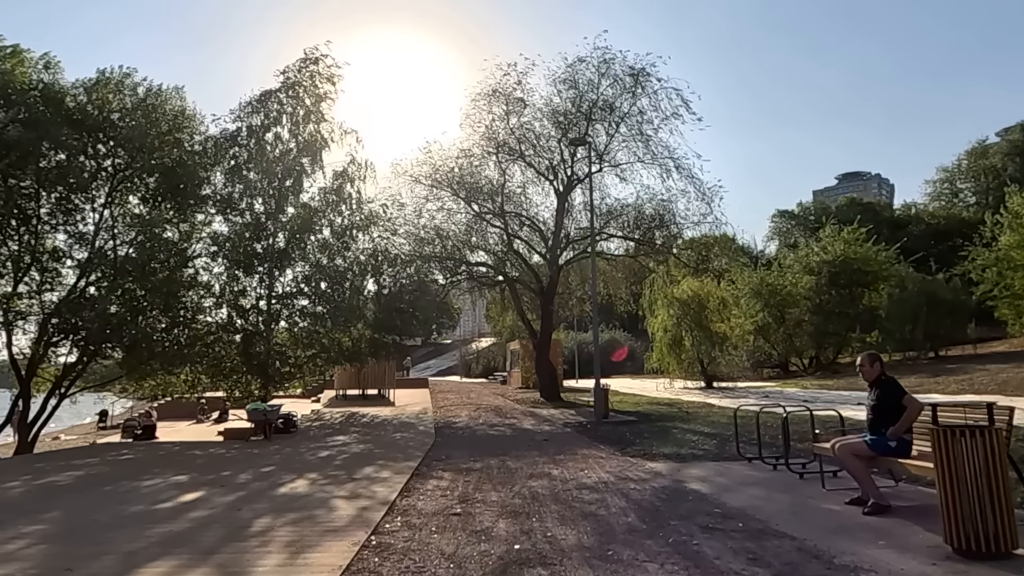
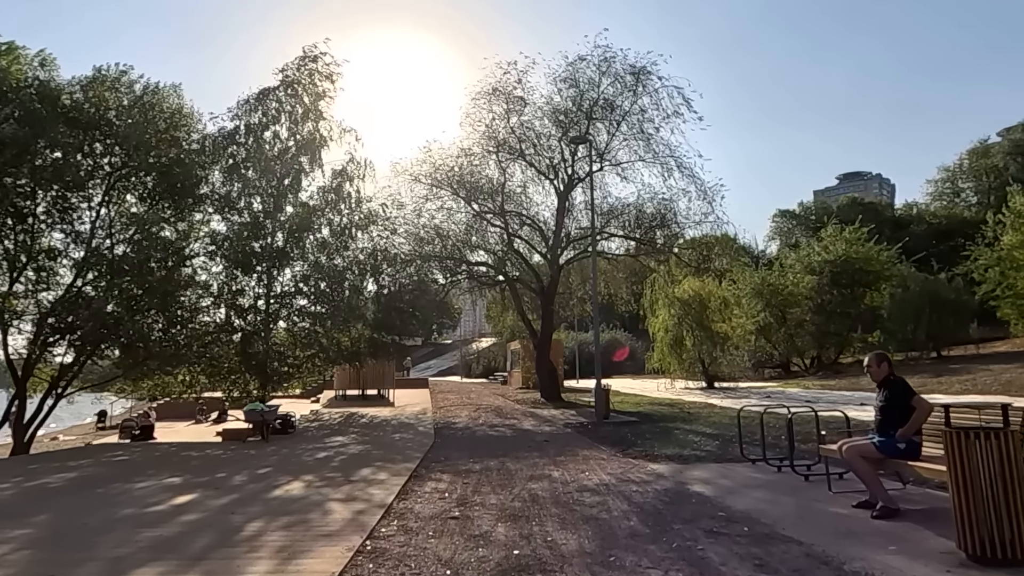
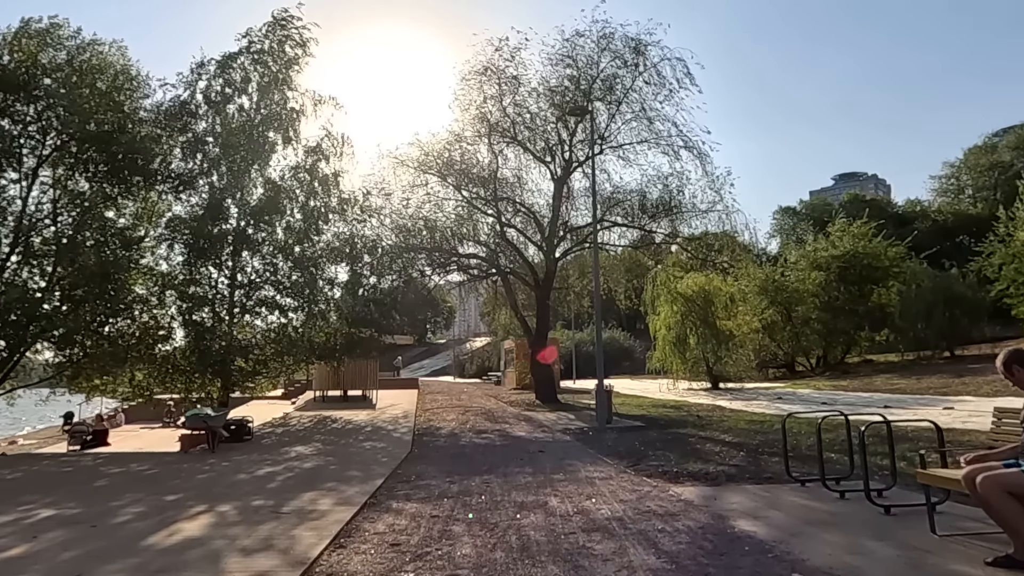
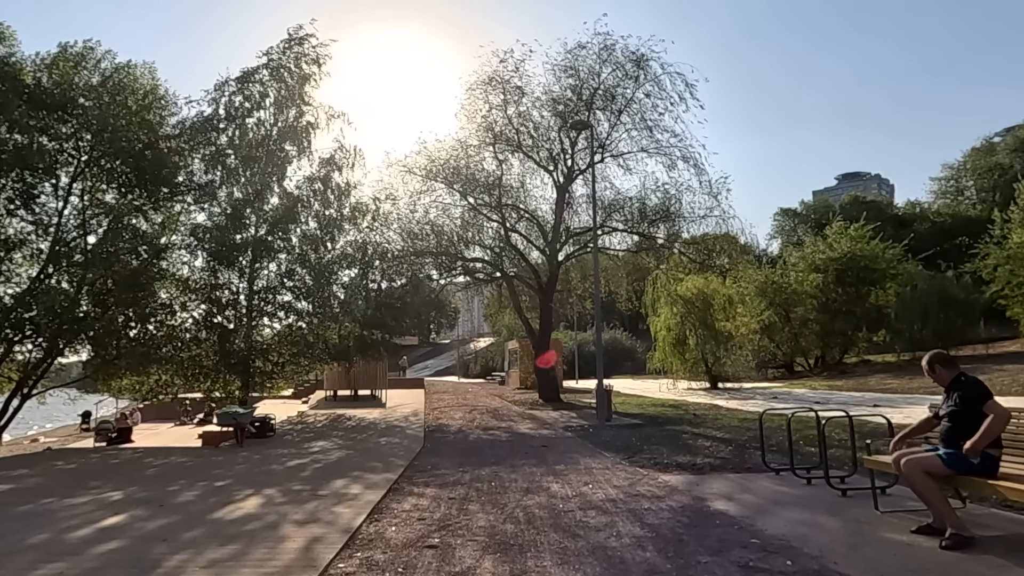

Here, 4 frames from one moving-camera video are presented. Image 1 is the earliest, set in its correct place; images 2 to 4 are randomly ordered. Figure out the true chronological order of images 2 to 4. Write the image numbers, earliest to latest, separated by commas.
2, 4, 3
